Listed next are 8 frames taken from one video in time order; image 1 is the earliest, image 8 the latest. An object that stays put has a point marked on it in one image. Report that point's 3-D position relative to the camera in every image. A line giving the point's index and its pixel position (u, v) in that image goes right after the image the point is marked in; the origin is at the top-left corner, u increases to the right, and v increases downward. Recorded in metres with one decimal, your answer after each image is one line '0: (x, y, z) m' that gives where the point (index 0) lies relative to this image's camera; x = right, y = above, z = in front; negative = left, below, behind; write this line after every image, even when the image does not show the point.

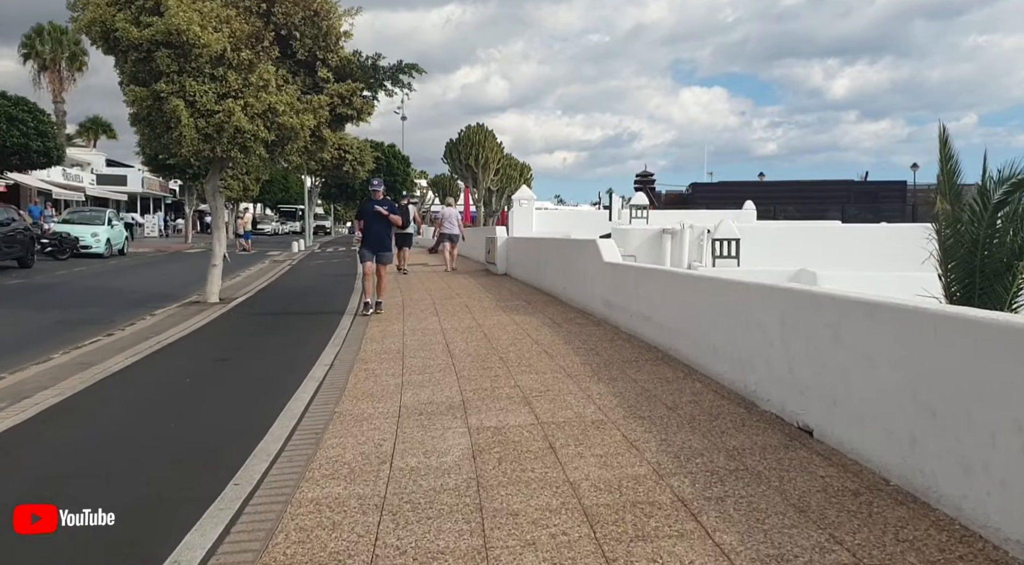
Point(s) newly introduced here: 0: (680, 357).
0: (+1.6, -0.7, +7.0) m
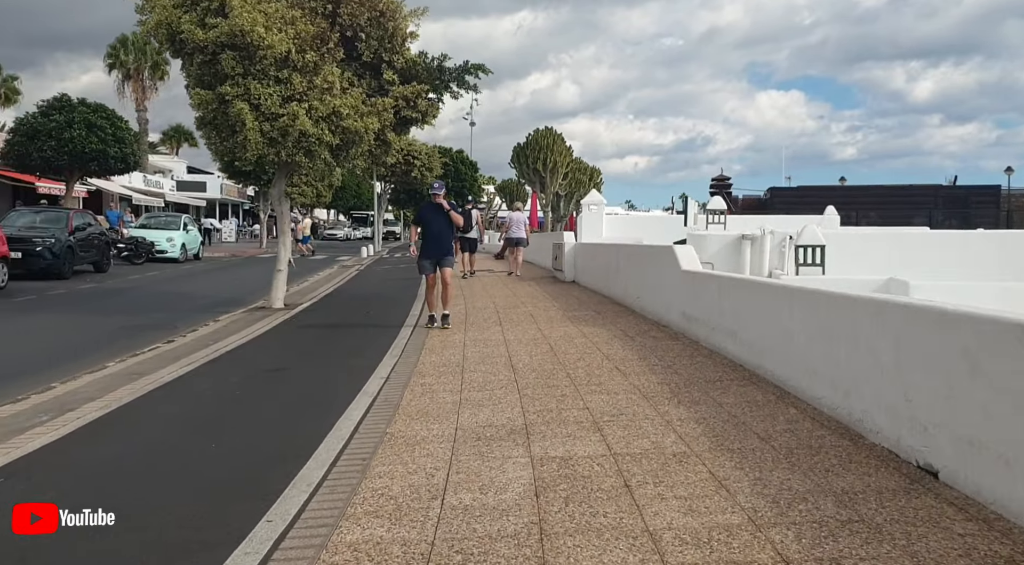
0: (+2.2, -0.8, +6.2) m
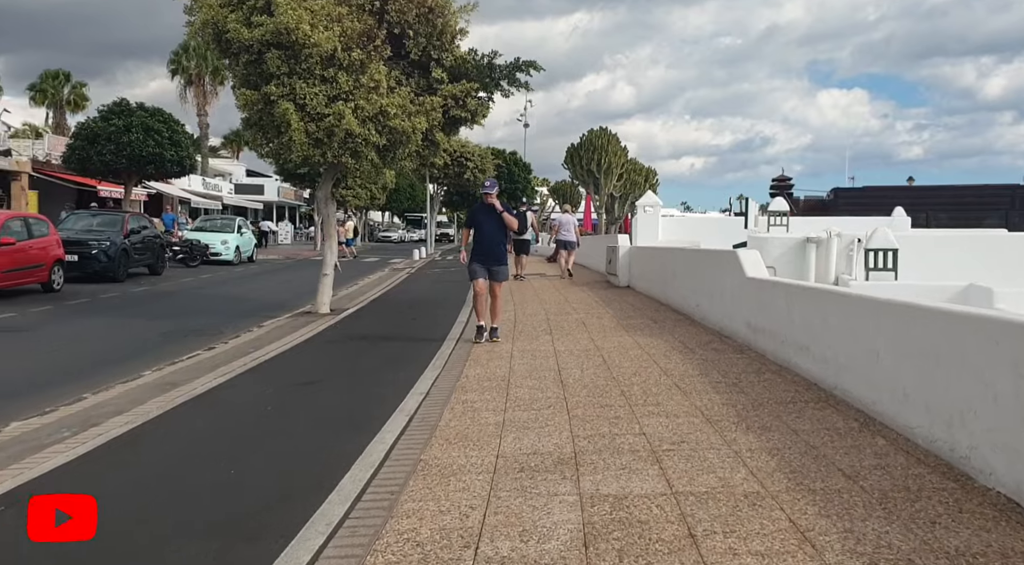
0: (+2.6, -0.9, +5.5) m
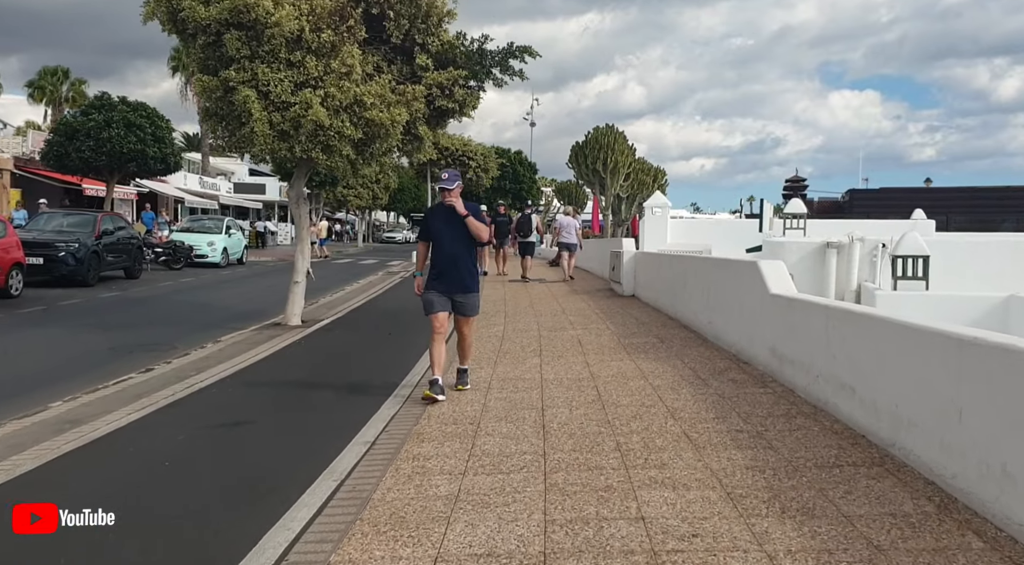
0: (+2.3, -1.1, +4.2) m
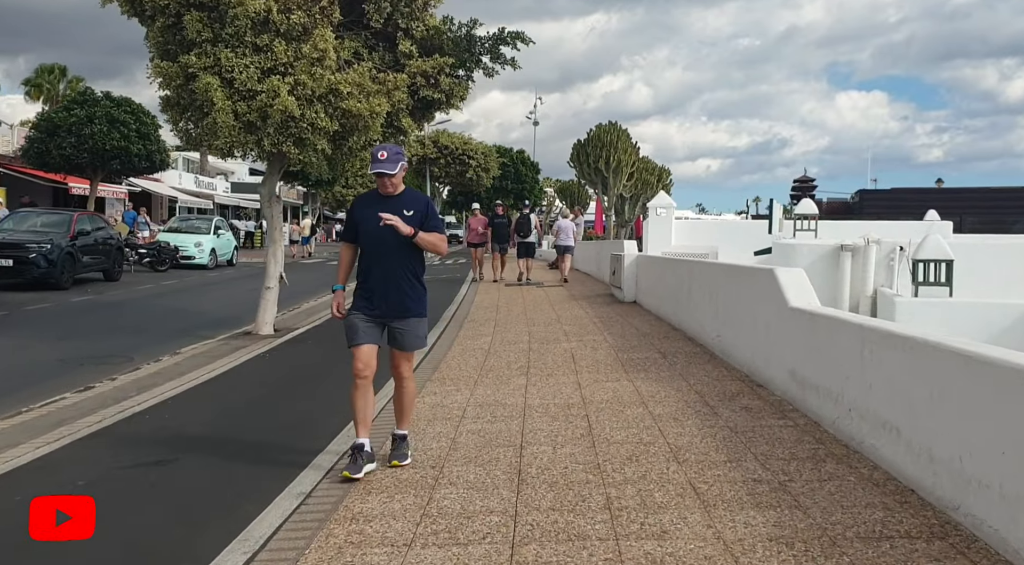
0: (+2.1, -1.2, +3.2) m
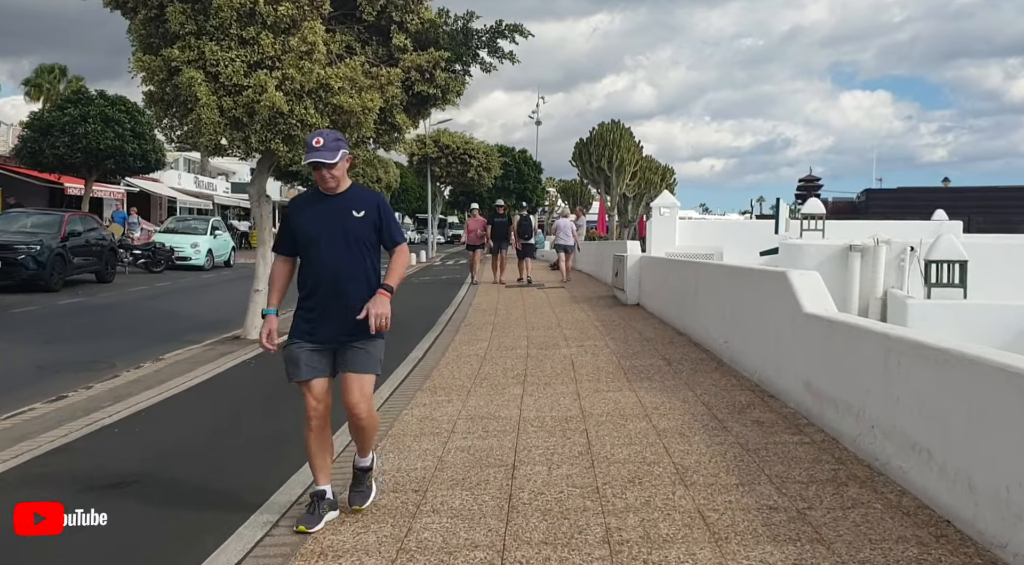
0: (+2.1, -1.2, +2.8) m
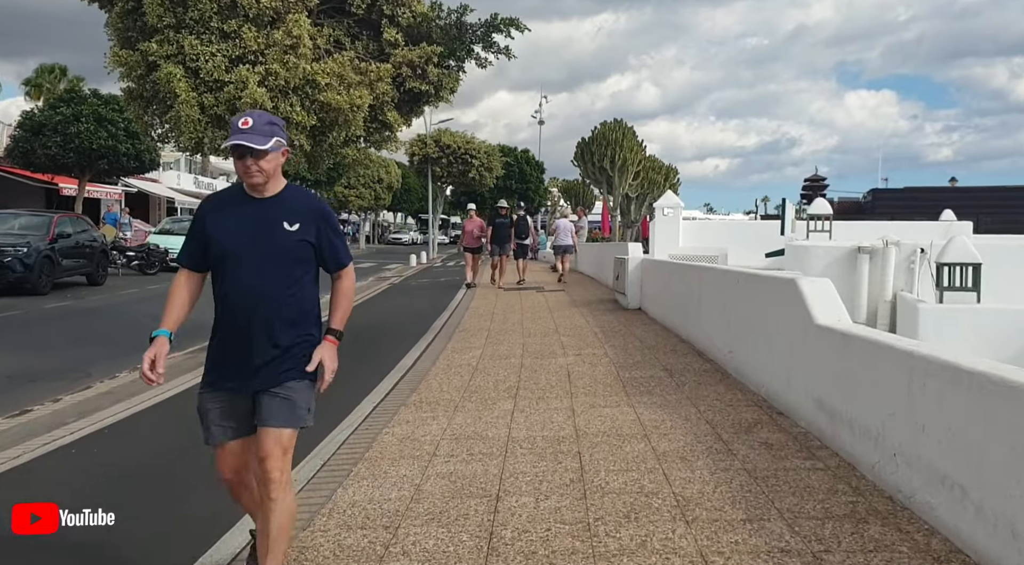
0: (+2.0, -1.2, +2.4) m
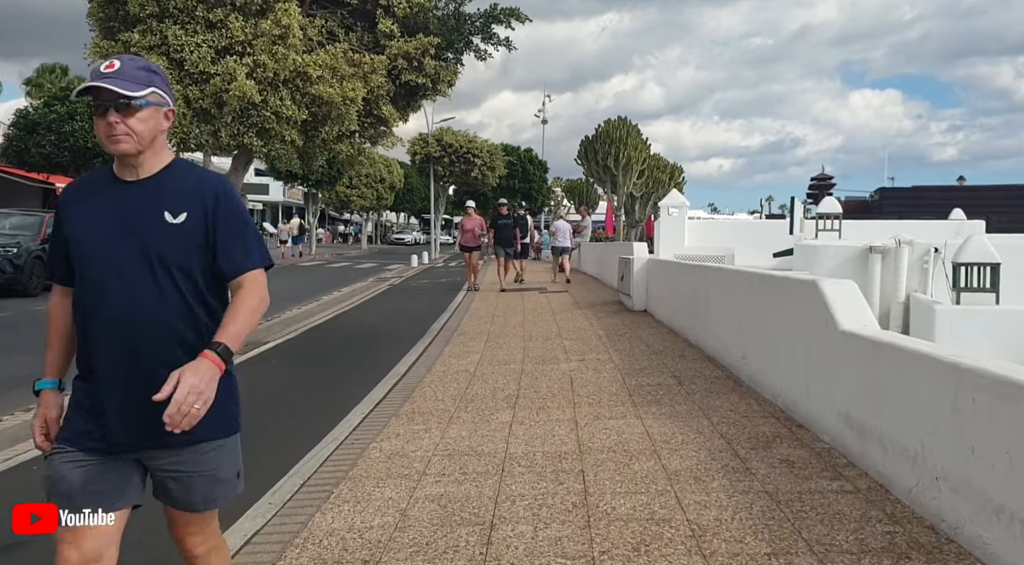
0: (+1.9, -1.3, +2.0) m
